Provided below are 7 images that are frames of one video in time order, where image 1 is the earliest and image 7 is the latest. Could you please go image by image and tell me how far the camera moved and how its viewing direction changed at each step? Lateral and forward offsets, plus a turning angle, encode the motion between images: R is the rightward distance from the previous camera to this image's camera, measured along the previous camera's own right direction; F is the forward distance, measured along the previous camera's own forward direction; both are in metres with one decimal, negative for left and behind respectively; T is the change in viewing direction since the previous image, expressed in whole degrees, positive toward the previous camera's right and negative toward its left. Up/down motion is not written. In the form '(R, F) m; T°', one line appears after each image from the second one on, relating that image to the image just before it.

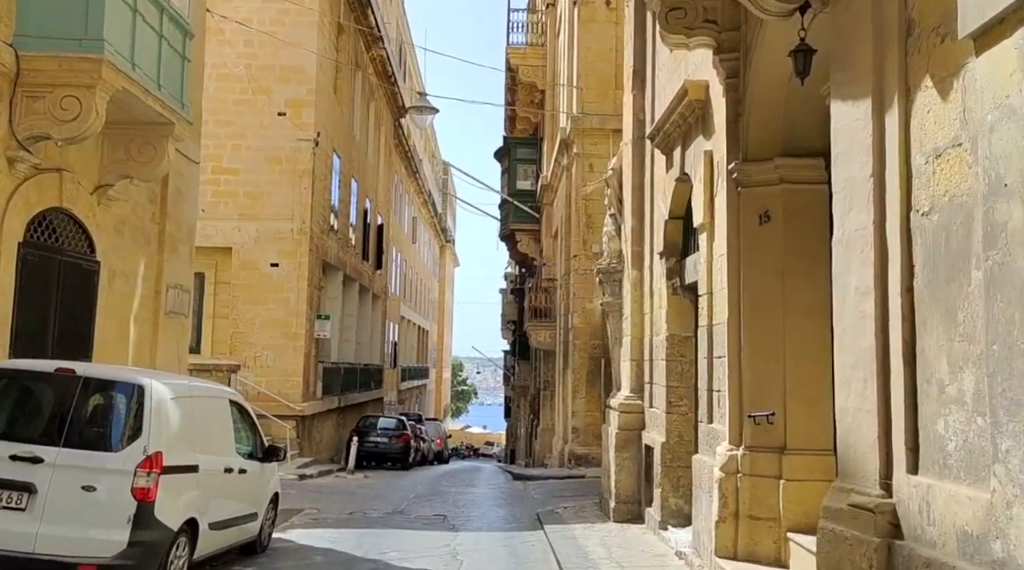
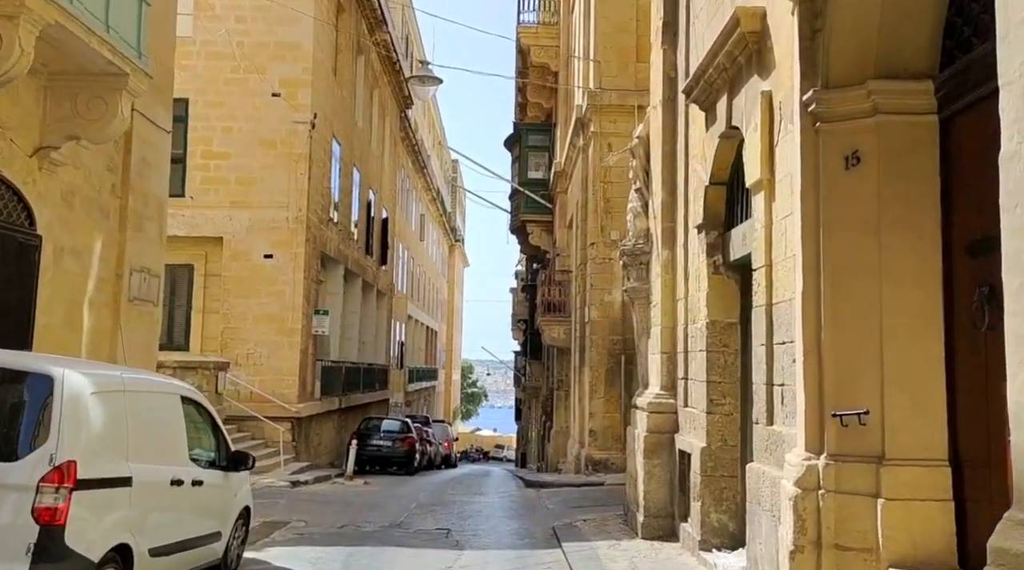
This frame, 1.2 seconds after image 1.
(0.0, +1.6) m; -1°
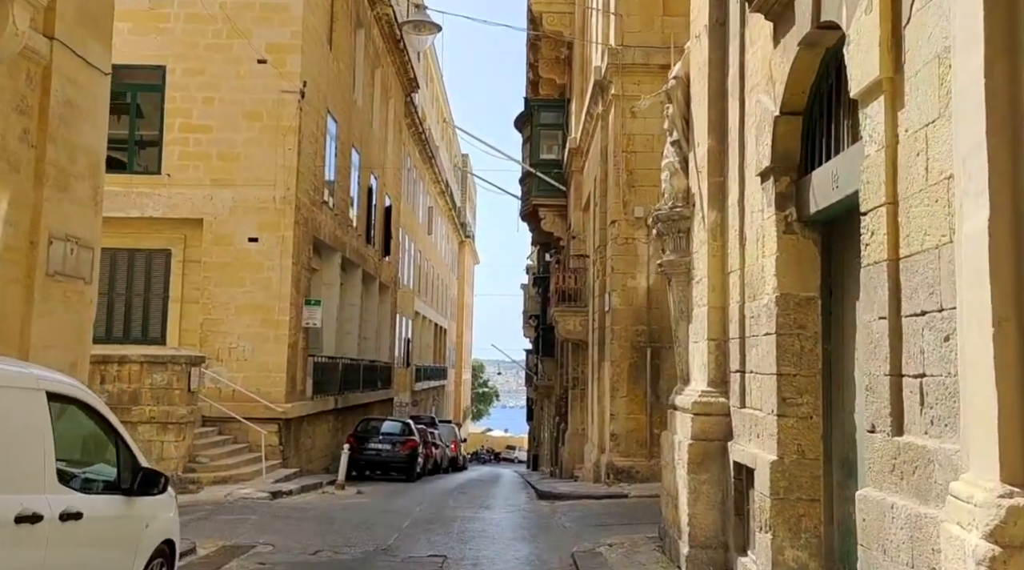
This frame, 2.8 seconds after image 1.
(0.0, +2.1) m; -1°
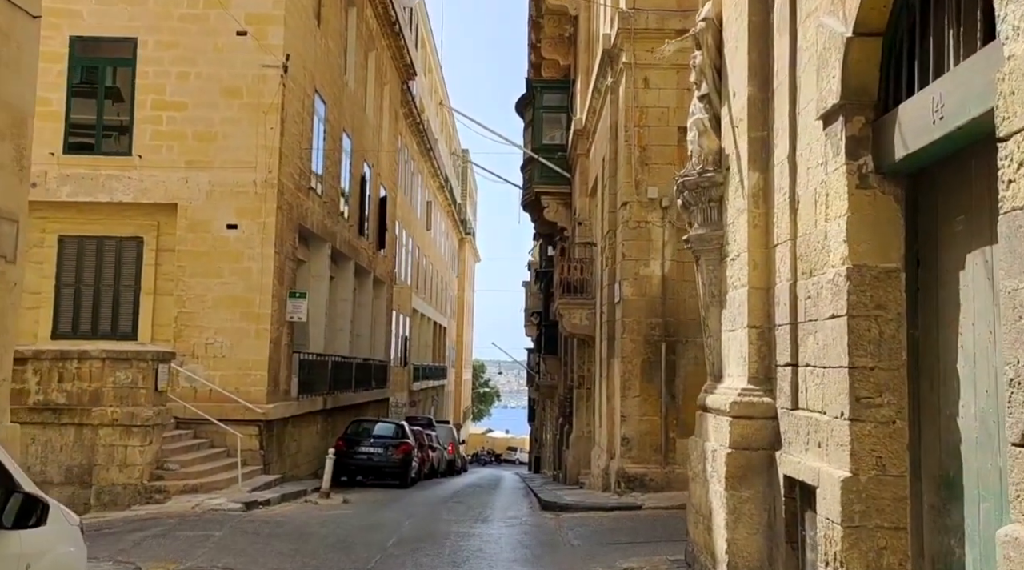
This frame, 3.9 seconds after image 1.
(0.0, +1.5) m; 0°
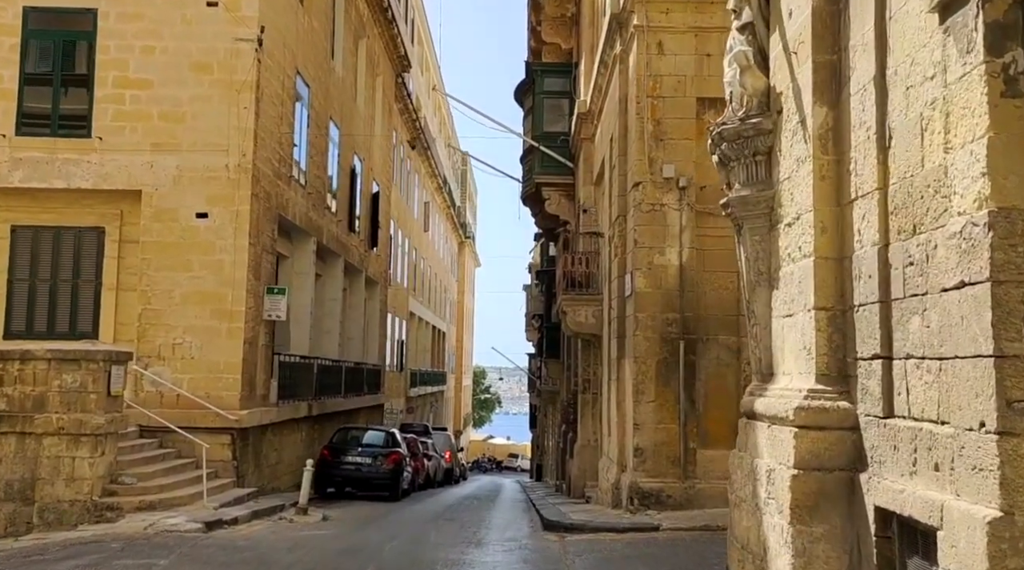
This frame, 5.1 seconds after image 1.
(0.0, +1.7) m; 0°
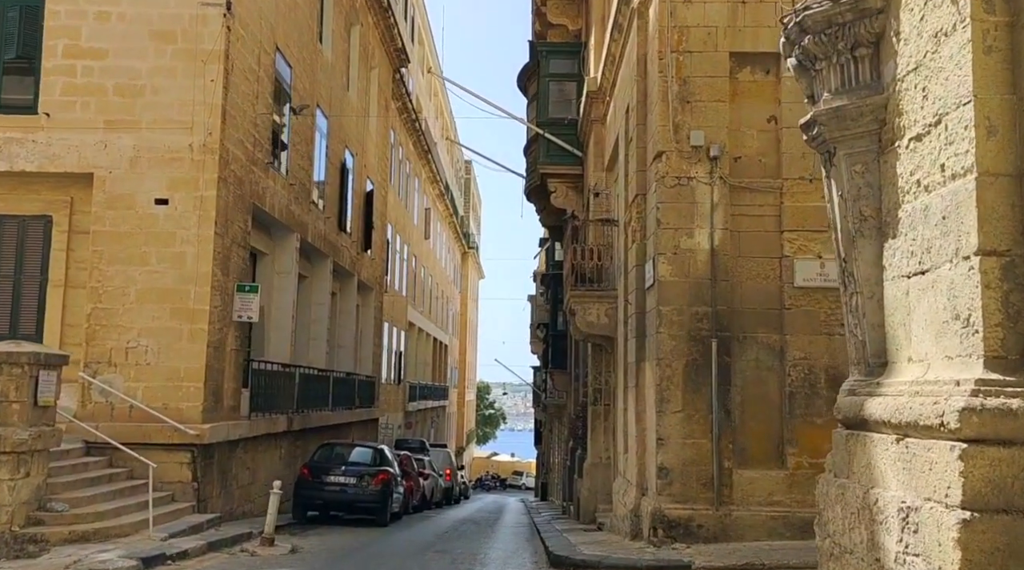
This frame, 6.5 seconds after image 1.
(+0.1, +2.0) m; 0°
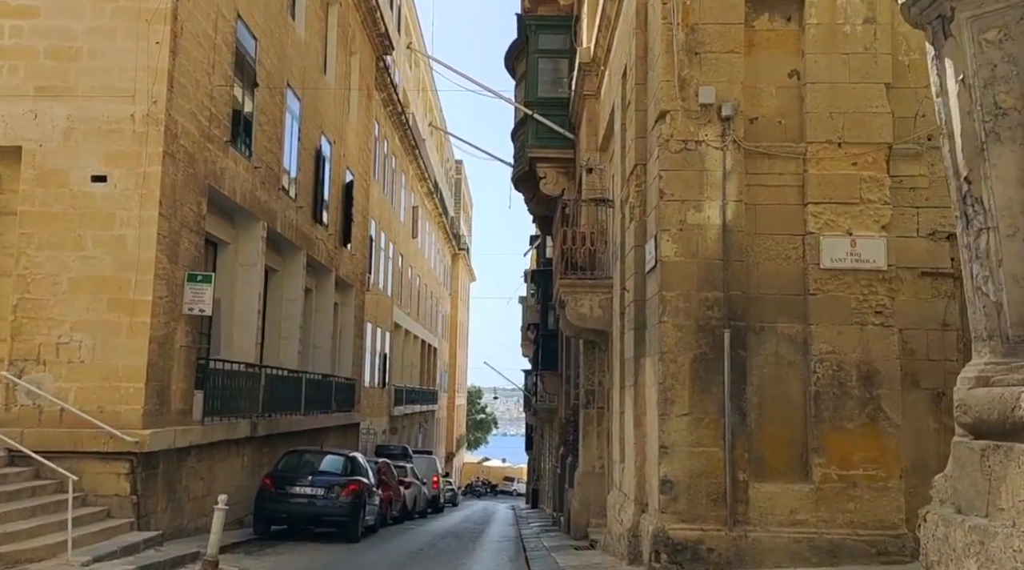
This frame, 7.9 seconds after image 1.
(+0.1, +1.6) m; 0°
